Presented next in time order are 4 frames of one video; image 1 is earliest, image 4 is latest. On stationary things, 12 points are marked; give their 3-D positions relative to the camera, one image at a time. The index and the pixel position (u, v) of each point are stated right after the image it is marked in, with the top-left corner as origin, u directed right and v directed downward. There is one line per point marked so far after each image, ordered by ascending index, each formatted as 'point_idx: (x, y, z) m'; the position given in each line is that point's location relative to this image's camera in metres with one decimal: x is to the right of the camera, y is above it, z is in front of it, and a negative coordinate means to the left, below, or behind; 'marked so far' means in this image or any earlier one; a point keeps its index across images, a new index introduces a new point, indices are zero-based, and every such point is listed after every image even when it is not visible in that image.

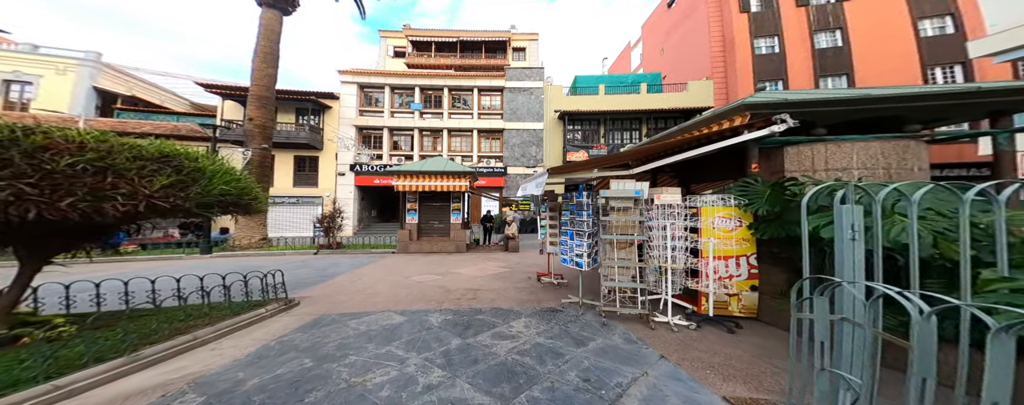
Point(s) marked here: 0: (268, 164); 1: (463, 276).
0: (-10.7, +1.6, +11.8) m
1: (-1.3, -2.0, +7.6) m
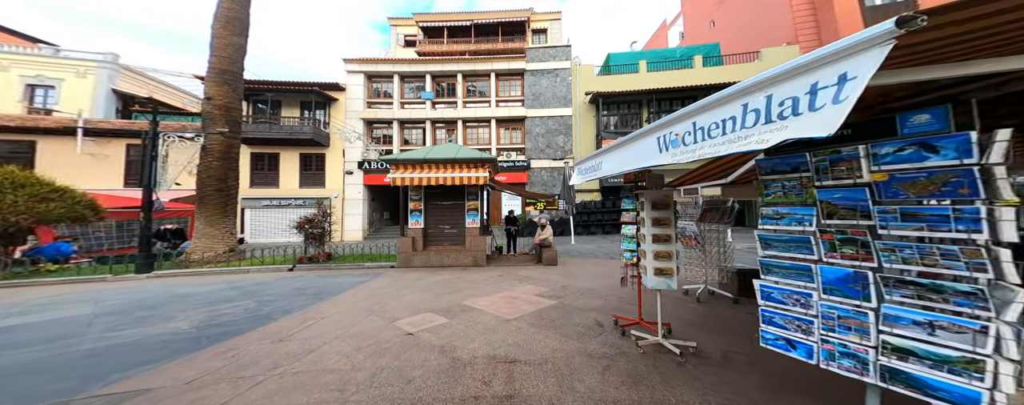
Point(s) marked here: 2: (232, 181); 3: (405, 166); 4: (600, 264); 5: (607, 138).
0: (-9.6, +1.7, +9.4) m
1: (-0.4, -1.8, +4.5) m
2: (-10.3, +0.8, +9.9) m
3: (-3.3, +1.1, +8.5) m
4: (+2.5, -1.7, +7.9) m
5: (+6.0, +4.1, +17.8) m
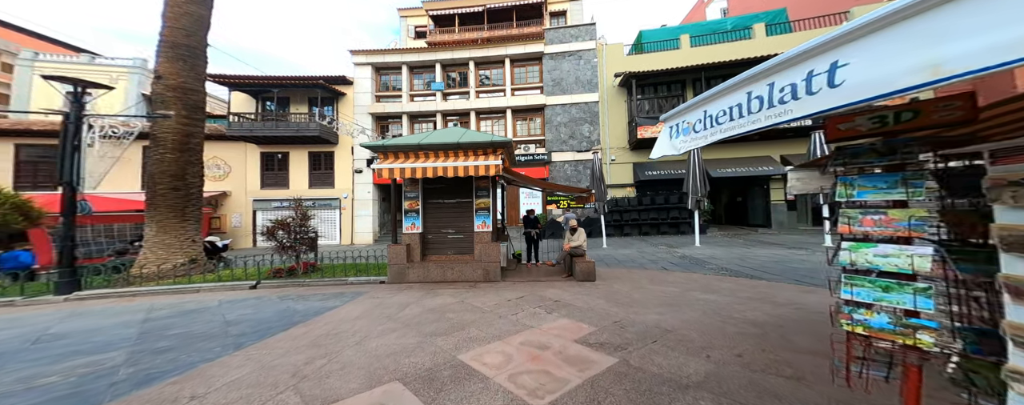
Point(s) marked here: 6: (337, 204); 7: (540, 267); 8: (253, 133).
0: (-9.0, +1.7, +8.0) m
1: (-0.2, -1.7, +2.4) m
2: (-9.7, +0.7, +8.5) m
3: (-2.8, +1.2, +6.6) m
4: (+3.0, -1.5, +5.6) m
5: (+7.1, +4.3, +15.3) m
6: (-11.4, -0.1, +18.1) m
7: (+0.7, -1.6, +7.2) m
8: (-15.5, +4.2, +16.9) m
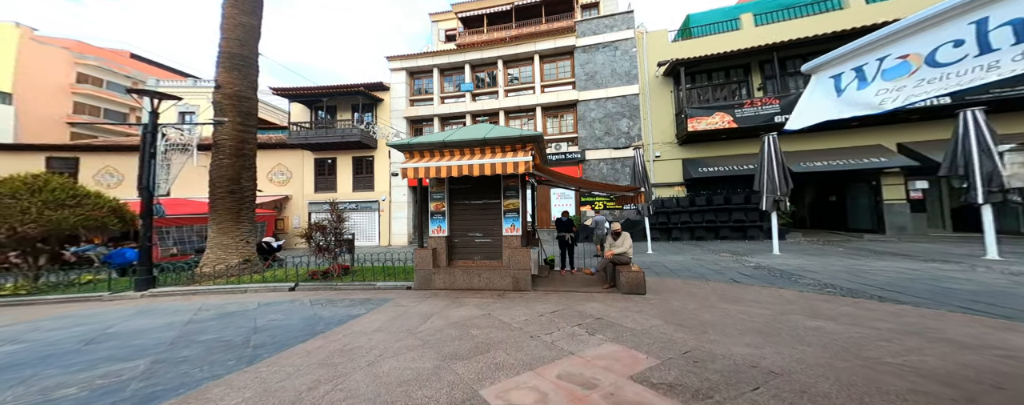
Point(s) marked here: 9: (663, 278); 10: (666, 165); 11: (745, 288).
0: (-8.1, +1.5, +8.5) m
1: (0.0, -1.7, +1.9) m
2: (-8.7, +0.6, +9.1) m
3: (-2.0, +1.1, +6.3) m
4: (+3.5, -1.5, +4.5) m
5: (+8.8, +4.4, +13.6) m
6: (-9.0, -0.3, +18.8) m
7: (+1.5, -1.6, +6.4) m
8: (-13.3, +4.0, +18.1) m
9: (+3.3, -1.6, +6.1) m
10: (+8.3, +2.0, +15.0) m
11: (+4.1, -1.5, +4.9) m
